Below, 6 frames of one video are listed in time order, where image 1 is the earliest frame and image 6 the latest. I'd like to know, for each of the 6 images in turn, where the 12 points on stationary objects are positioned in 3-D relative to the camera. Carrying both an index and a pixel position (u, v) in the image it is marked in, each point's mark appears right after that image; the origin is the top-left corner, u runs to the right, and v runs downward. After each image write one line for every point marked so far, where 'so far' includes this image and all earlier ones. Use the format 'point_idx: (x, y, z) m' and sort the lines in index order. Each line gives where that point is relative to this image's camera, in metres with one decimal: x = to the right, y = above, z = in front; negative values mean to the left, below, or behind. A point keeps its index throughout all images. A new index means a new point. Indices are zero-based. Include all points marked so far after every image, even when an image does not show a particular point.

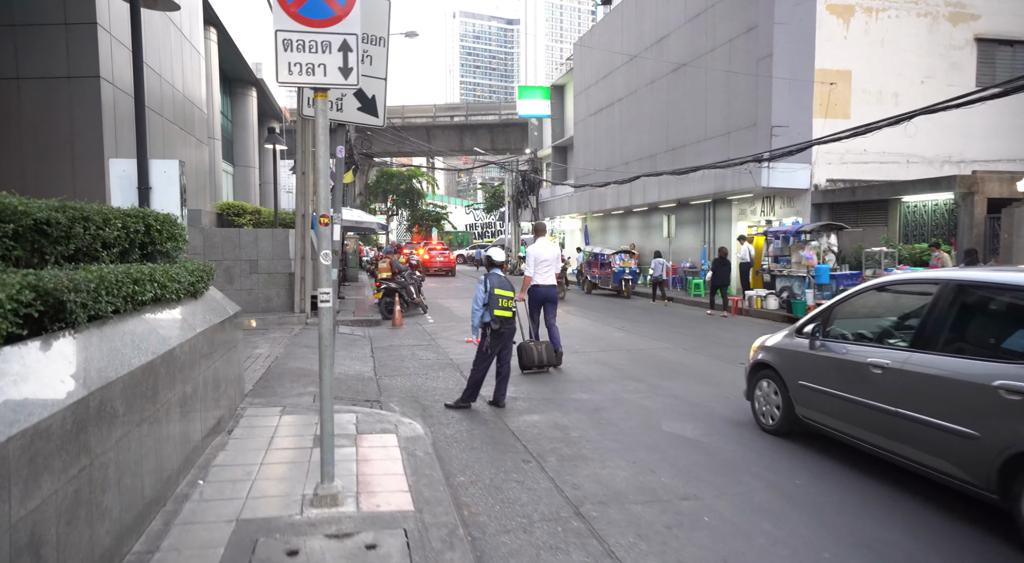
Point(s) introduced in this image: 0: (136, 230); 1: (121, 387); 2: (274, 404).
0: (-2.6, +0.3, +4.4) m
1: (-1.8, -0.5, +3.0) m
2: (-2.2, -1.2, +6.1) m
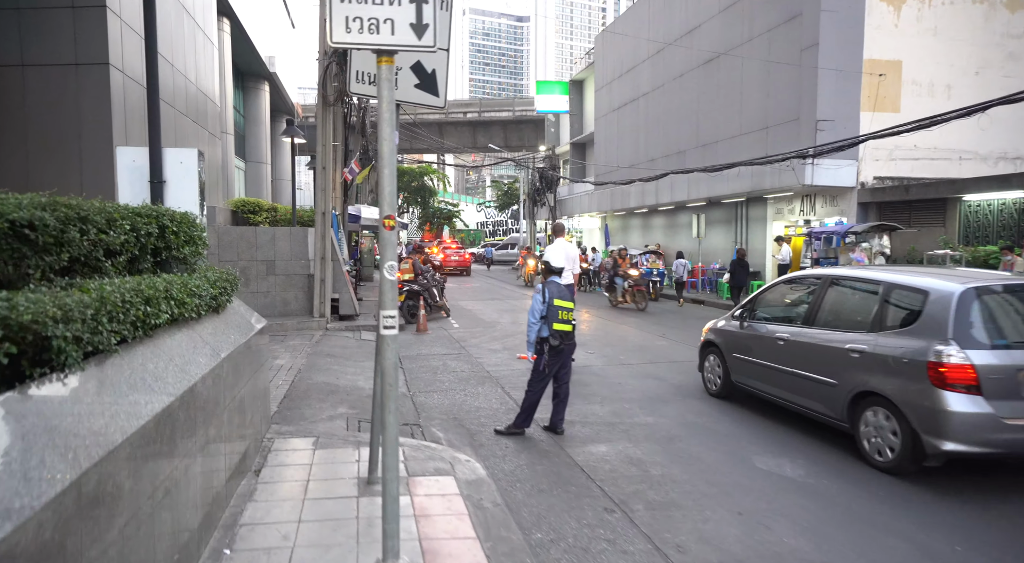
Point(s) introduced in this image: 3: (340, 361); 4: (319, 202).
0: (-2.1, +0.3, +3.6) m
1: (-1.3, -0.6, +2.2) m
2: (-1.7, -1.2, +5.3) m
3: (-2.5, -1.1, +9.2) m
4: (-3.7, +1.5, +12.3) m
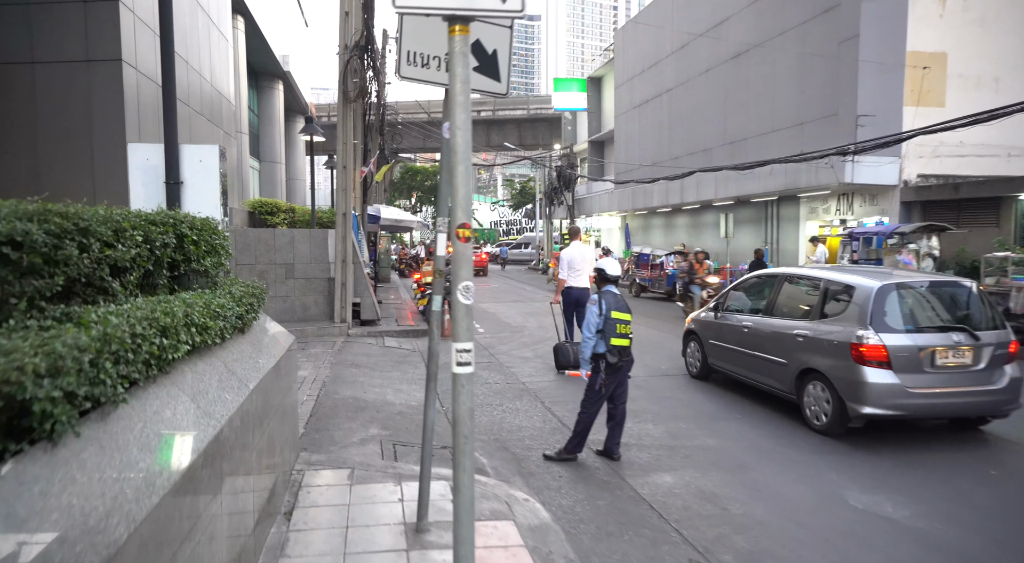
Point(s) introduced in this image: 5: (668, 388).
0: (-1.7, +0.2, +3.1) m
1: (-1.0, -0.7, +1.7) m
2: (-1.3, -1.3, +4.7) m
3: (-2.0, -1.2, +8.7) m
4: (-3.2, +1.4, +11.8) m
5: (+2.0, -1.4, +8.1) m
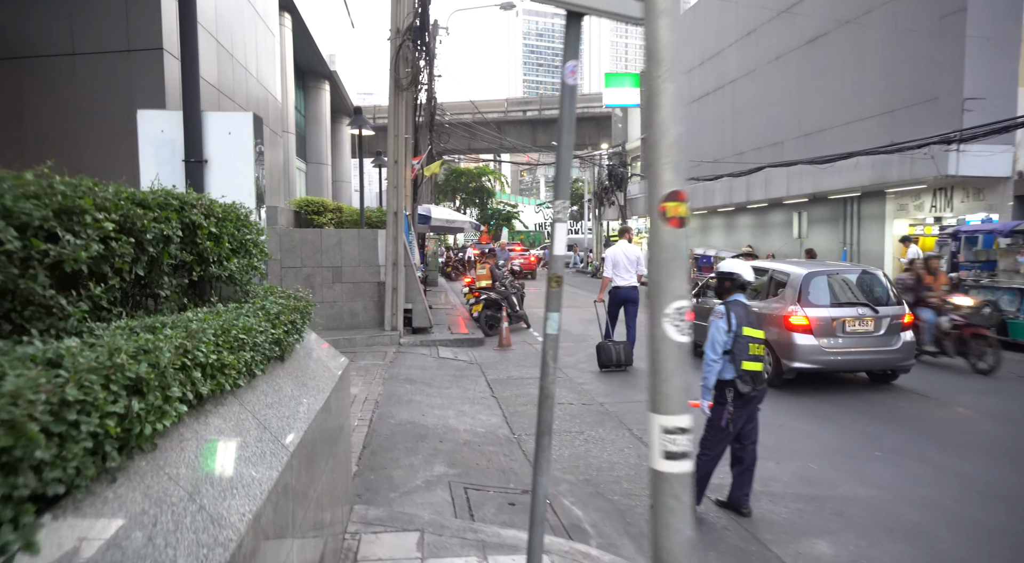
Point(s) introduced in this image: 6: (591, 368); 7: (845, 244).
0: (-1.1, +0.1, +2.1) m
1: (-0.5, -0.7, +0.6) m
2: (-0.6, -1.4, +3.7) m
3: (-1.1, -1.3, +7.7) m
4: (-2.1, +1.4, +10.9) m
5: (+2.8, -1.4, +6.8) m
6: (+1.2, -1.3, +9.7) m
7: (+9.4, +1.1, +18.1) m
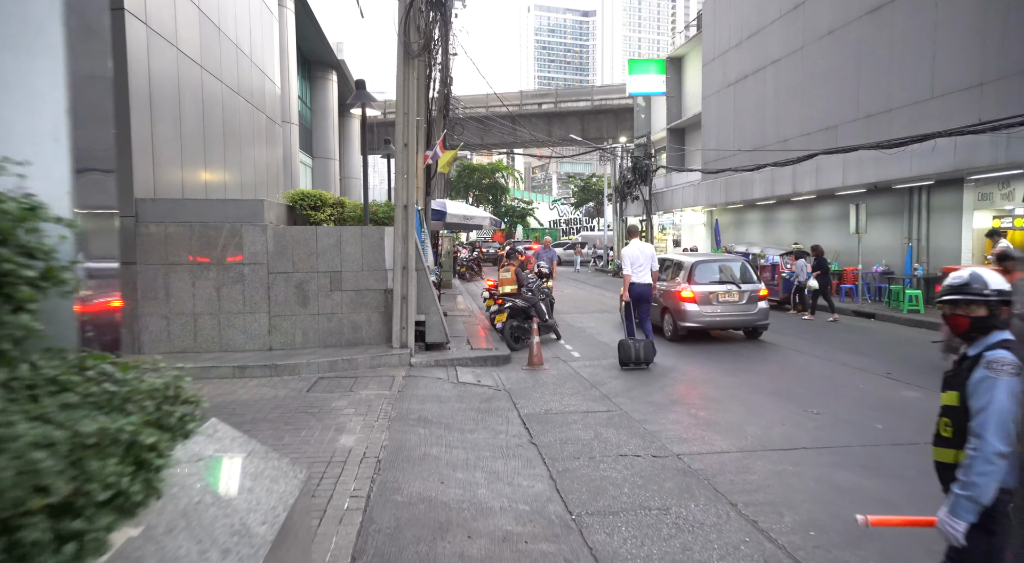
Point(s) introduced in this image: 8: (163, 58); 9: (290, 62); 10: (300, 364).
0: (-0.8, 0.0, +0.3) m
1: (-0.2, -0.9, -1.2) m
2: (-0.3, -1.5, +1.9) m
3: (-0.7, -1.4, +5.9) m
4: (-1.6, +1.3, +9.1) m
5: (+3.2, -1.5, +4.9) m
6: (+1.7, -1.4, +7.9) m
7: (+10.0, +1.0, +16.1) m
8: (-5.2, +3.3, +9.6) m
9: (-6.9, +6.8, +19.6) m
10: (-2.7, -1.1, +8.2) m
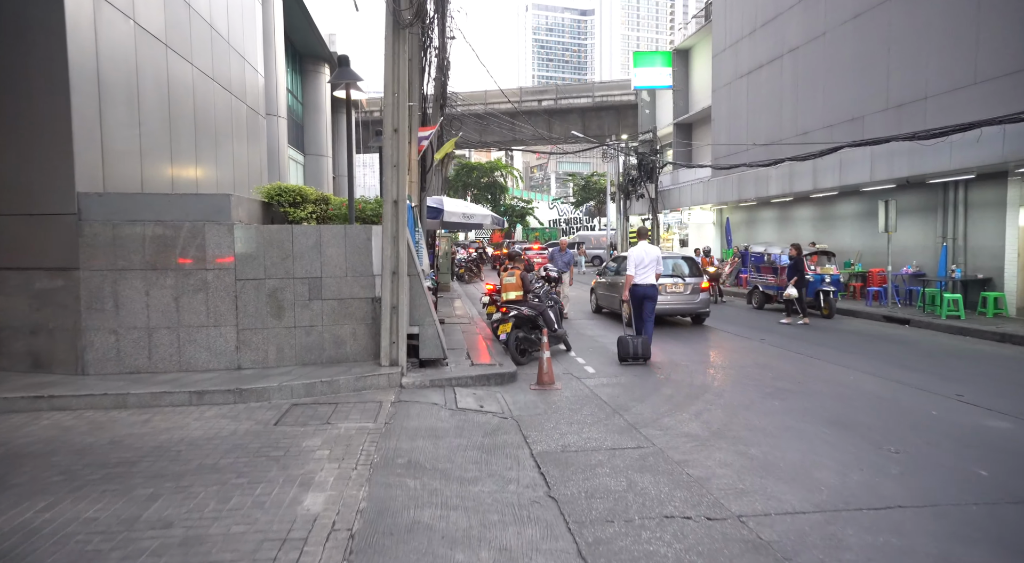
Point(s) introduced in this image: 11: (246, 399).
0: (-0.7, -0.1, -1.0) m
1: (-0.1, -0.9, -2.4) m
2: (-0.2, -1.6, +0.6) m
3: (-0.6, -1.5, +4.6) m
4: (-1.5, +1.2, +7.8) m
5: (+3.3, -1.6, +3.7) m
6: (+1.7, -1.5, +6.6) m
7: (+10.1, +1.0, +14.9) m
8: (-5.2, +3.2, +8.3) m
9: (-6.8, +6.7, +18.3) m
10: (-2.6, -1.2, +6.9) m
11: (-2.8, -1.3, +6.8) m
